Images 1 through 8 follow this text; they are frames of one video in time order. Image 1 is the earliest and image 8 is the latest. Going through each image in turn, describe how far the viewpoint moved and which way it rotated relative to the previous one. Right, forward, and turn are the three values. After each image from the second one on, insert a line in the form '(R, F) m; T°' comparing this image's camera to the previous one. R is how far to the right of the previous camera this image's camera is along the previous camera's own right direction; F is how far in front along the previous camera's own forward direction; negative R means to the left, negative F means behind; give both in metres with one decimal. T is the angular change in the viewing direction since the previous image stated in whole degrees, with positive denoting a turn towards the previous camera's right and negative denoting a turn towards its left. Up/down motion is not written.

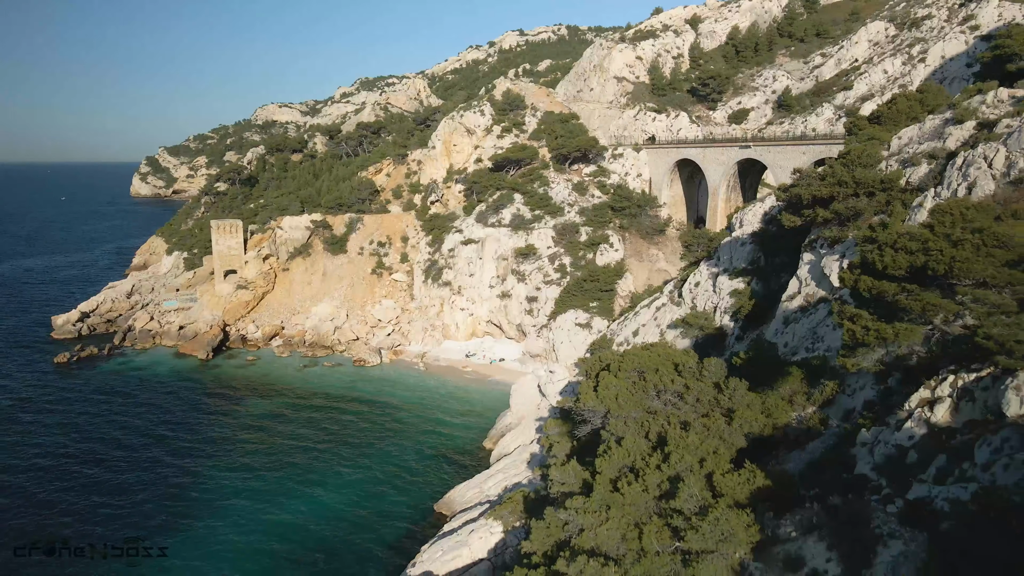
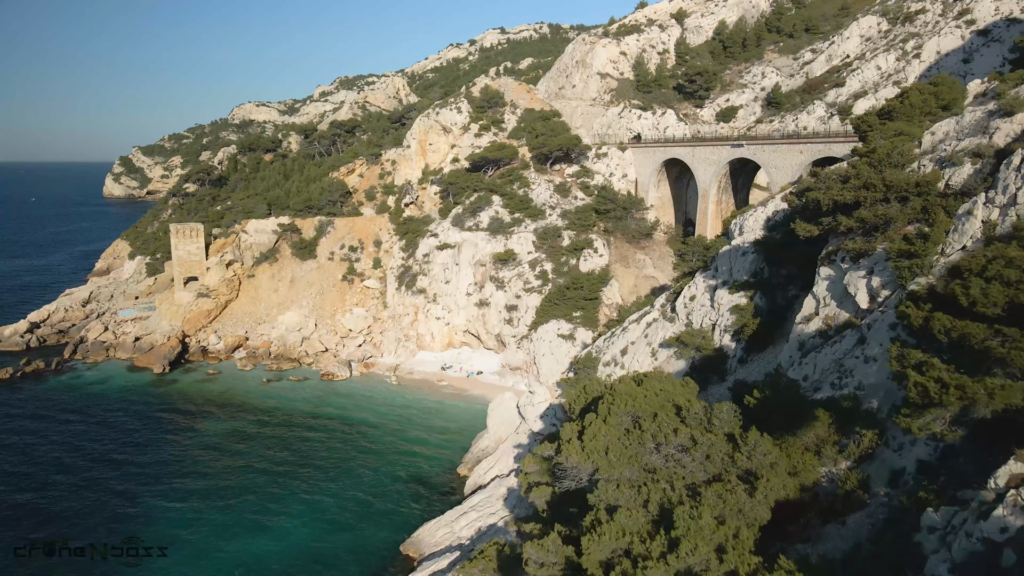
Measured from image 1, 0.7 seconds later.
(+0.2, +2.3) m; +1°
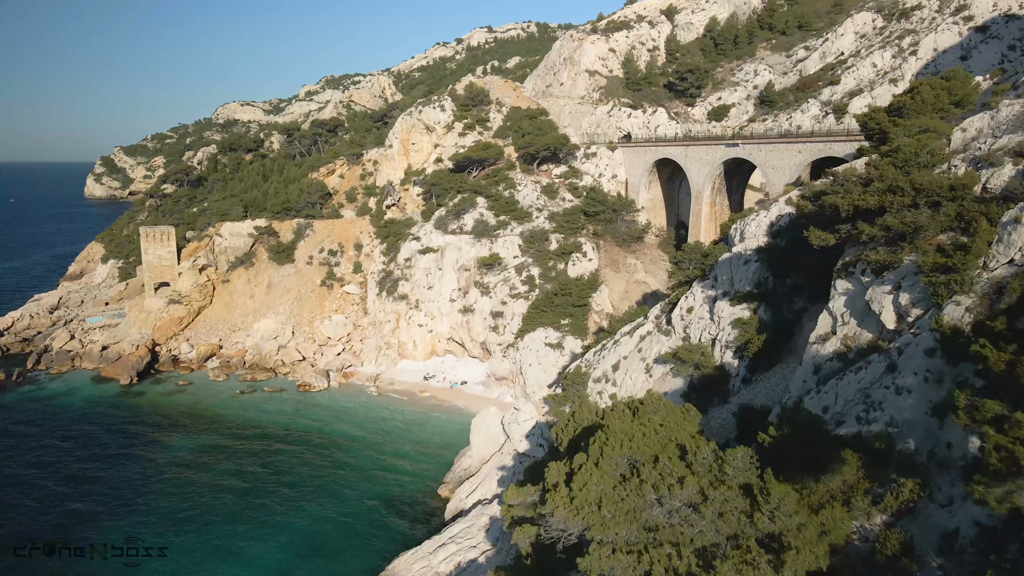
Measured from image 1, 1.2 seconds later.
(+0.2, +1.5) m; +1°
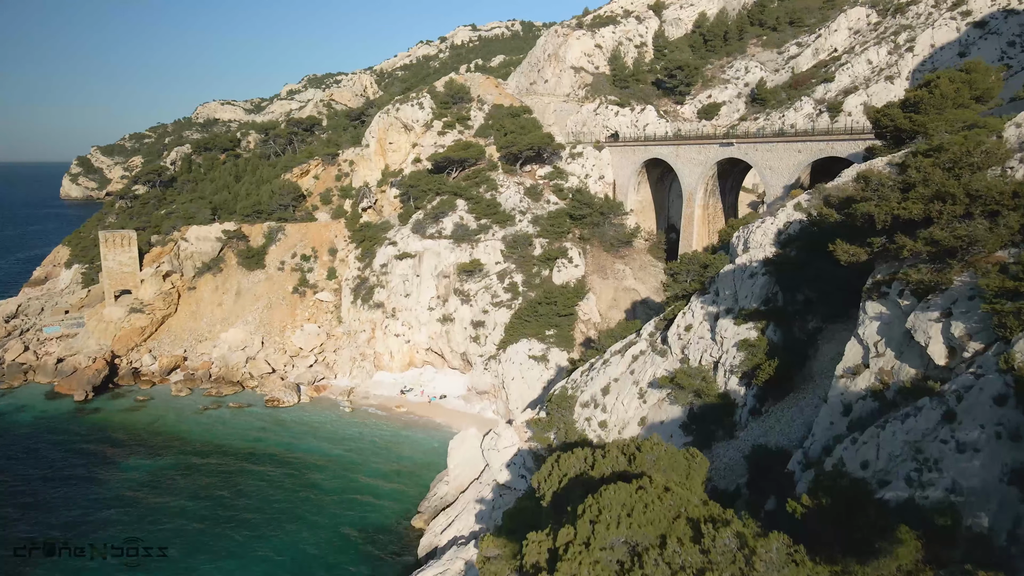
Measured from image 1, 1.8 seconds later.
(+0.2, +1.9) m; +1°
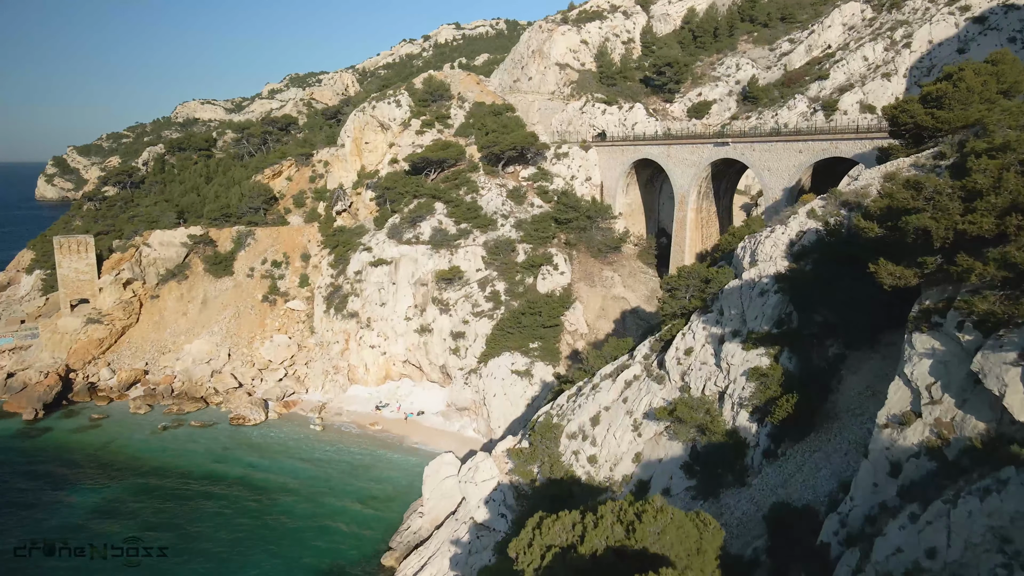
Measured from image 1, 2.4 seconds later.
(+0.2, +1.9) m; +1°
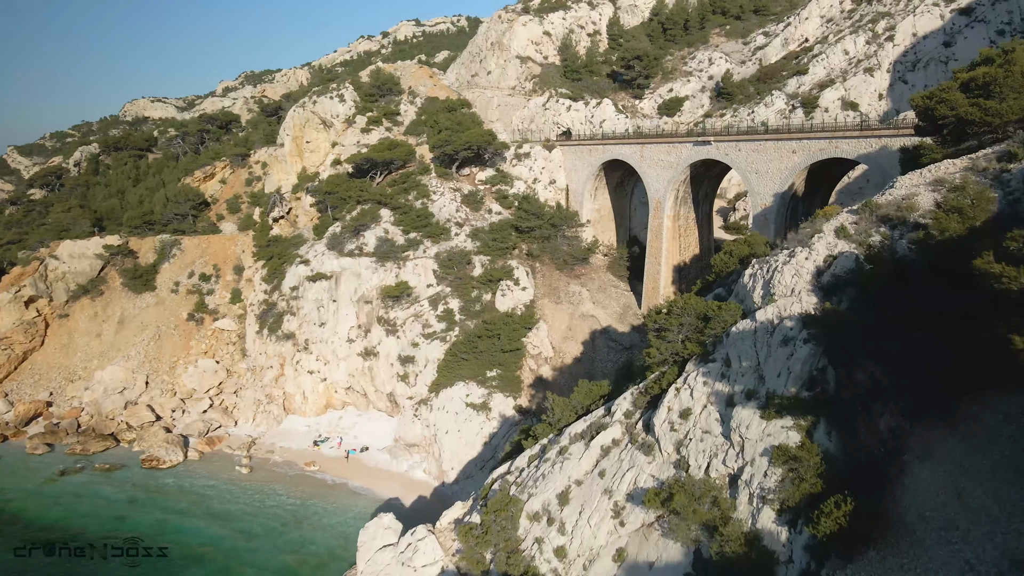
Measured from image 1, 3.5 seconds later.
(+0.4, +3.4) m; +3°
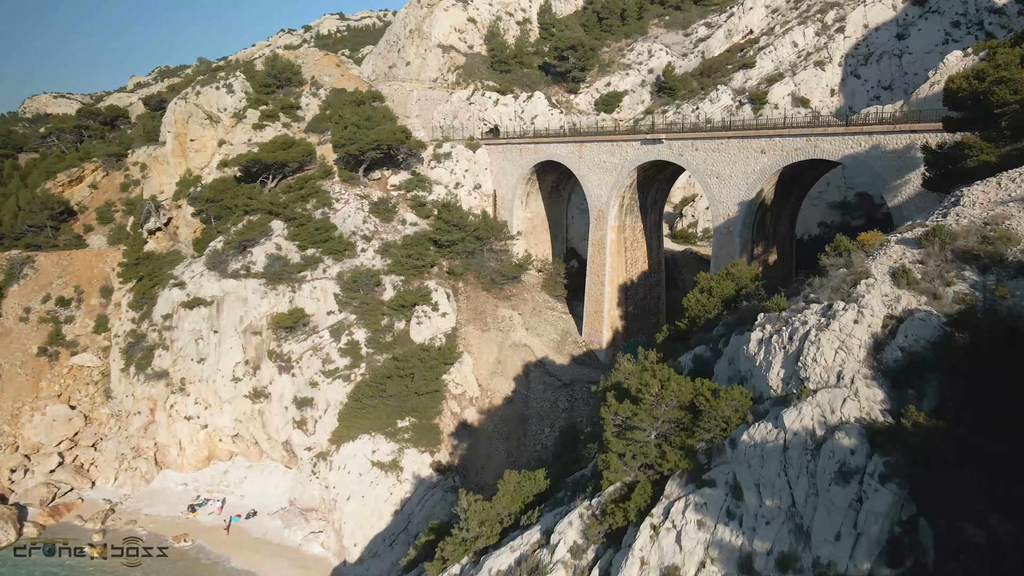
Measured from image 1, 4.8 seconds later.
(+0.6, +4.2) m; +5°
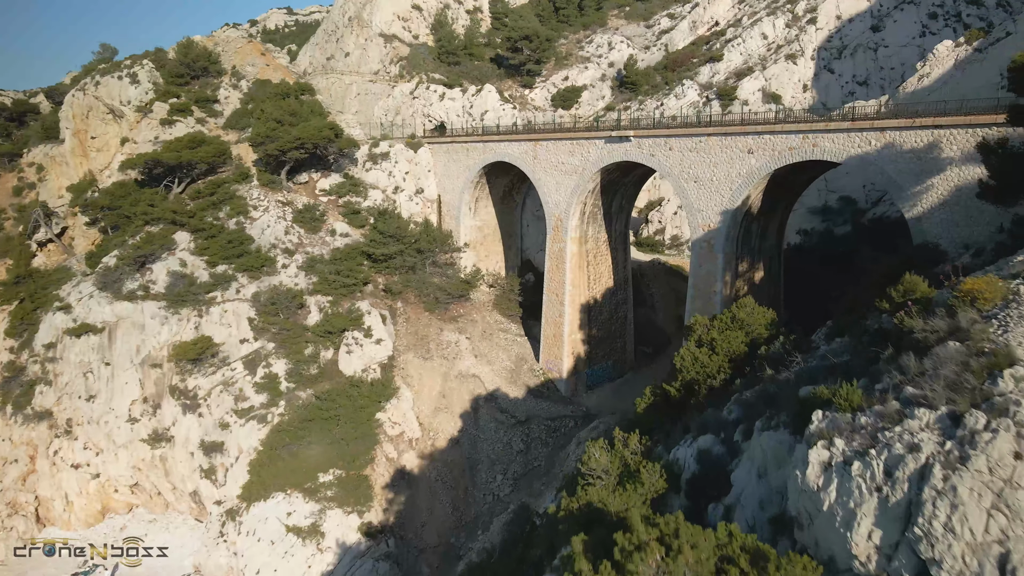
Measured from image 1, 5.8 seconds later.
(+0.4, +3.0) m; +3°
